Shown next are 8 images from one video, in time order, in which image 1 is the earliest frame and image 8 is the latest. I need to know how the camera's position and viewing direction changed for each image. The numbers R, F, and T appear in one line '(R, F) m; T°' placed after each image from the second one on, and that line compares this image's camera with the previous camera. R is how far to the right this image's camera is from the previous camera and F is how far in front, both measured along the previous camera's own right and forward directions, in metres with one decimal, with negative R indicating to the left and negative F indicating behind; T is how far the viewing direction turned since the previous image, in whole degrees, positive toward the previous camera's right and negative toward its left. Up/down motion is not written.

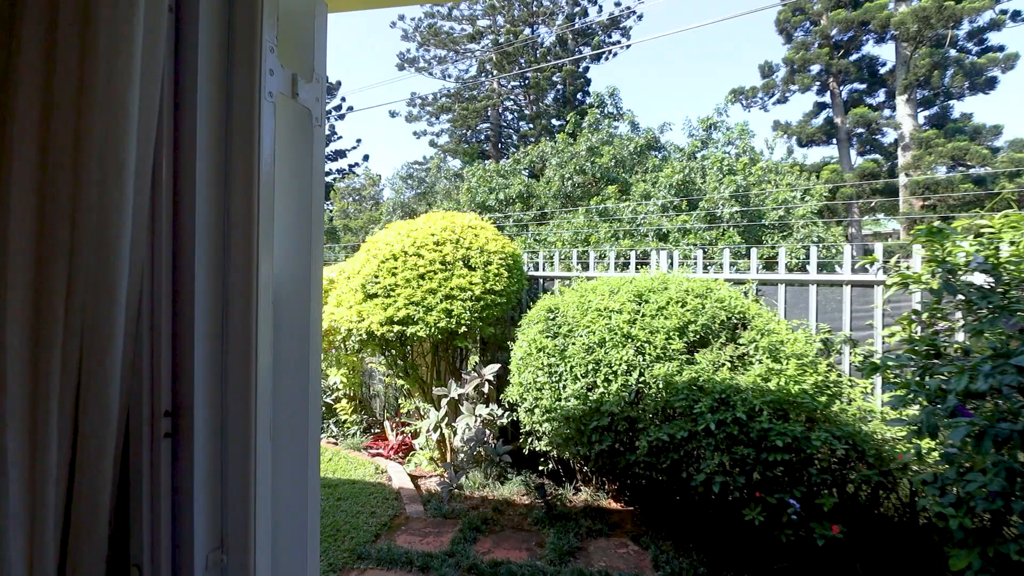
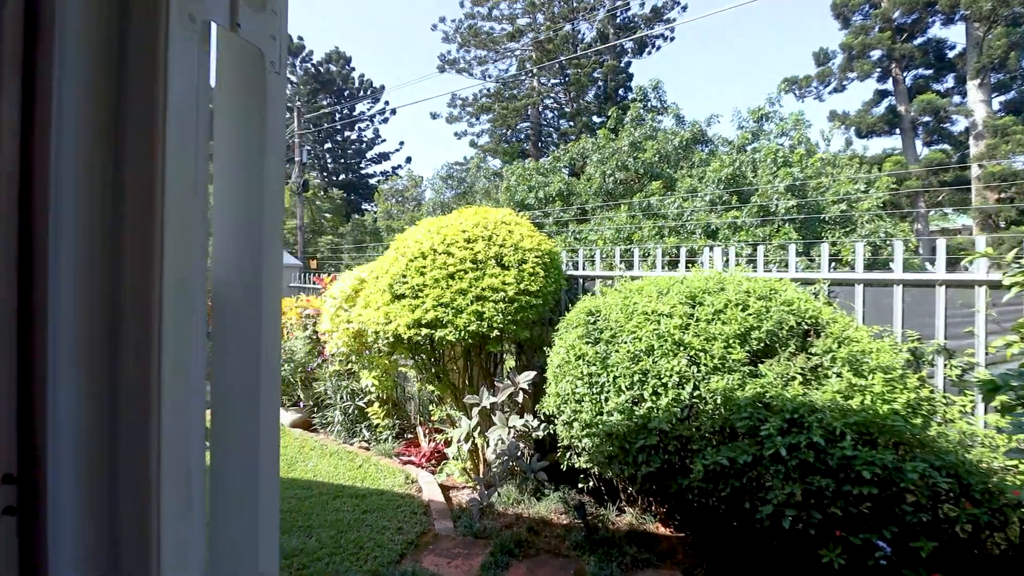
(0.0, +0.2) m; -5°
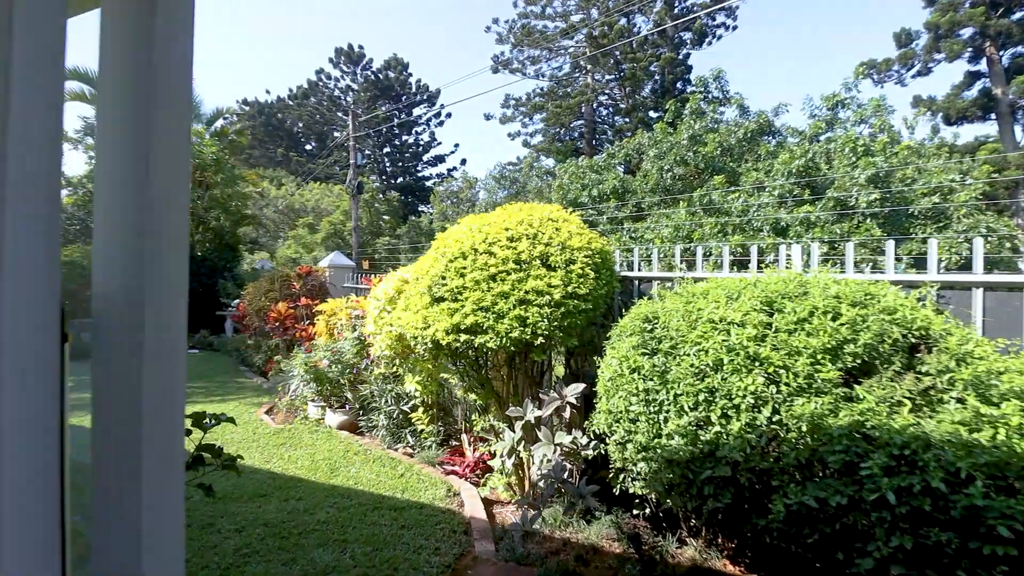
(0.0, +0.2) m; -6°
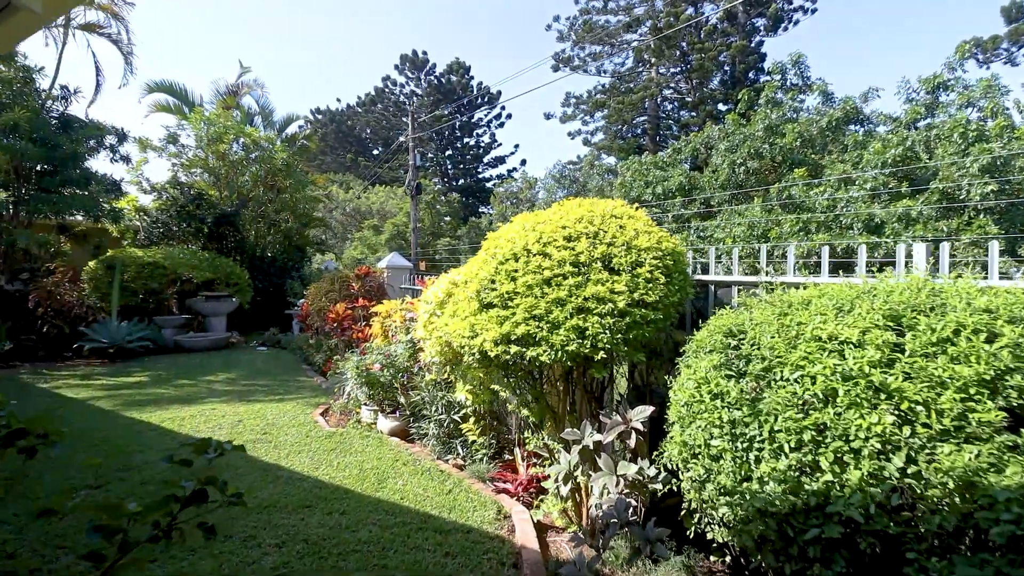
(0.0, +0.3) m; -7°
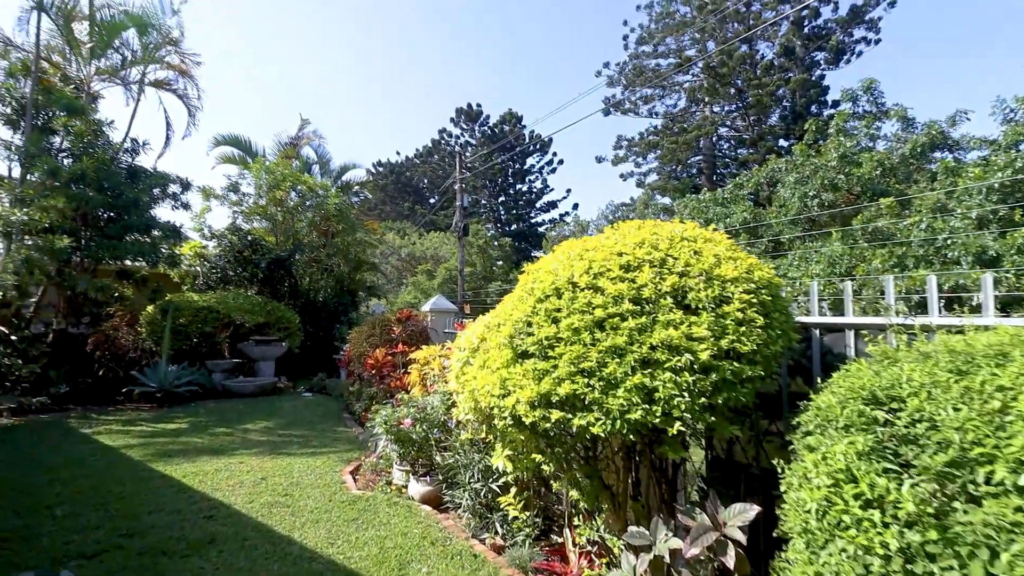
(0.0, +0.5) m; -6°
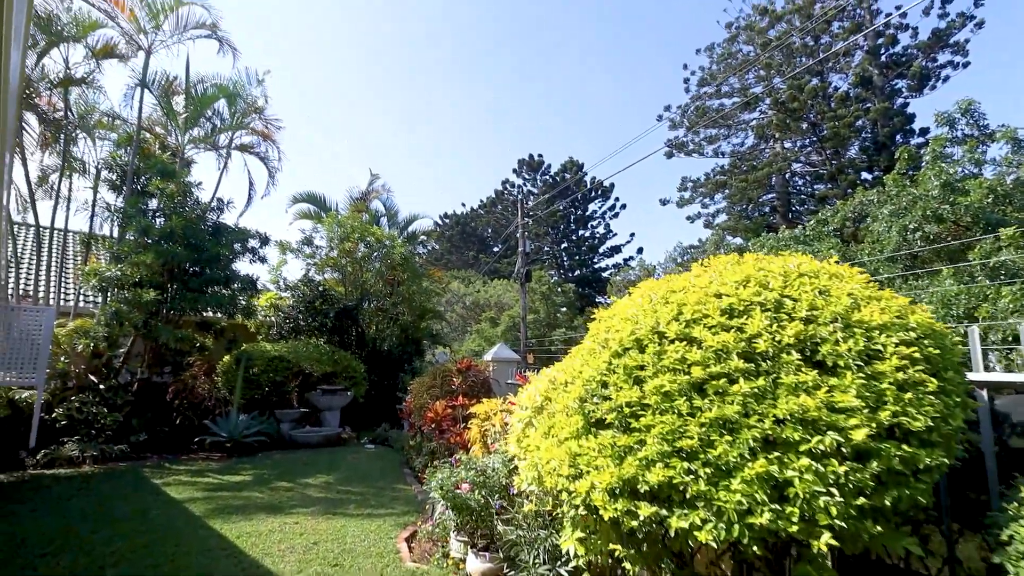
(0.0, +0.3) m; -7°
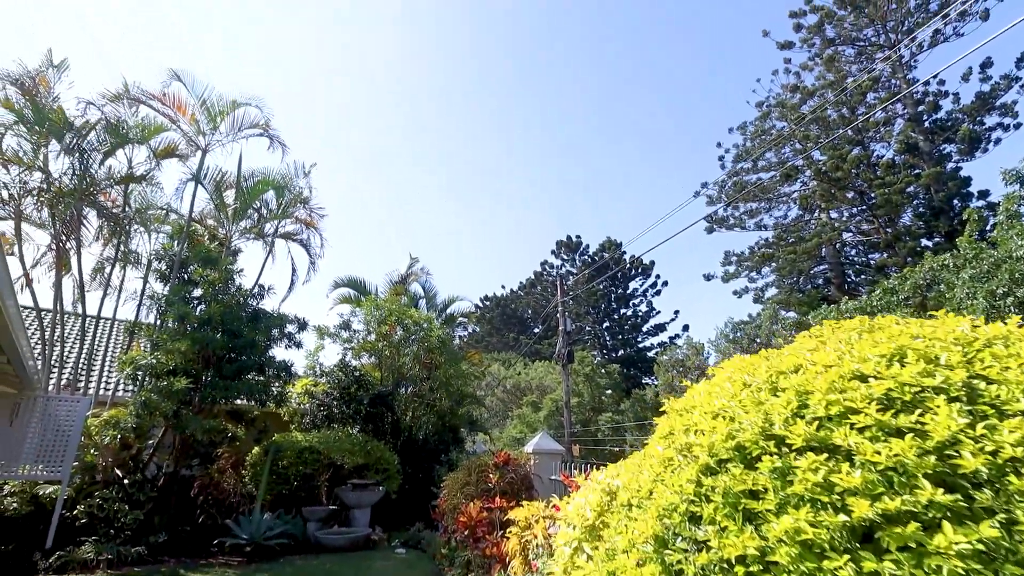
(0.0, +0.4) m; -5°
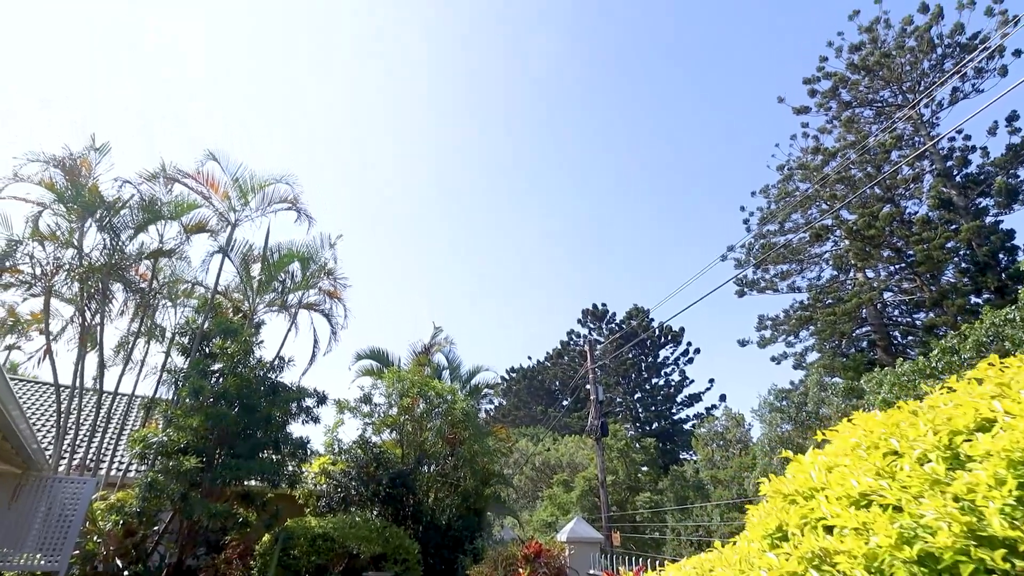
(0.0, +0.3) m; -3°
